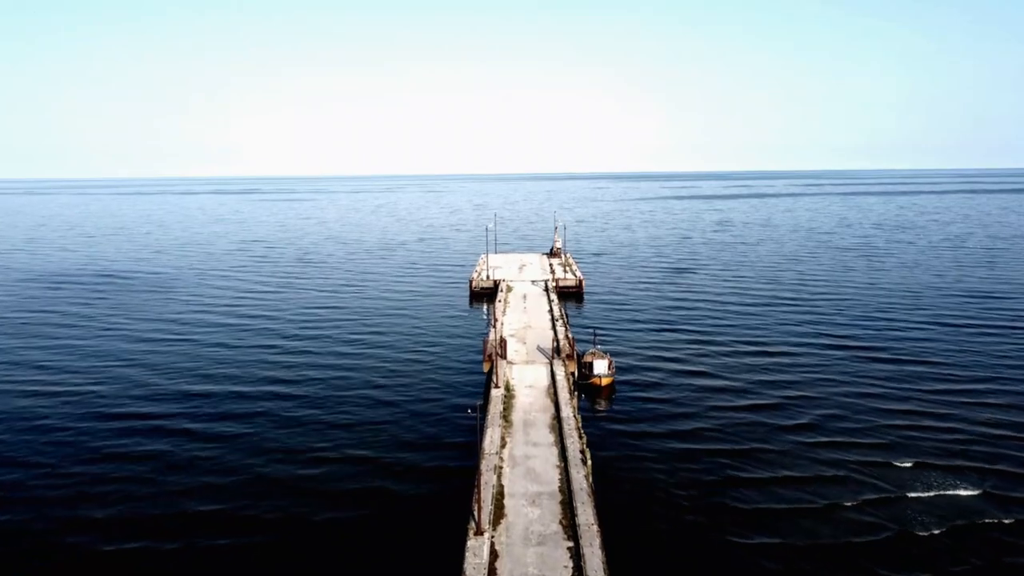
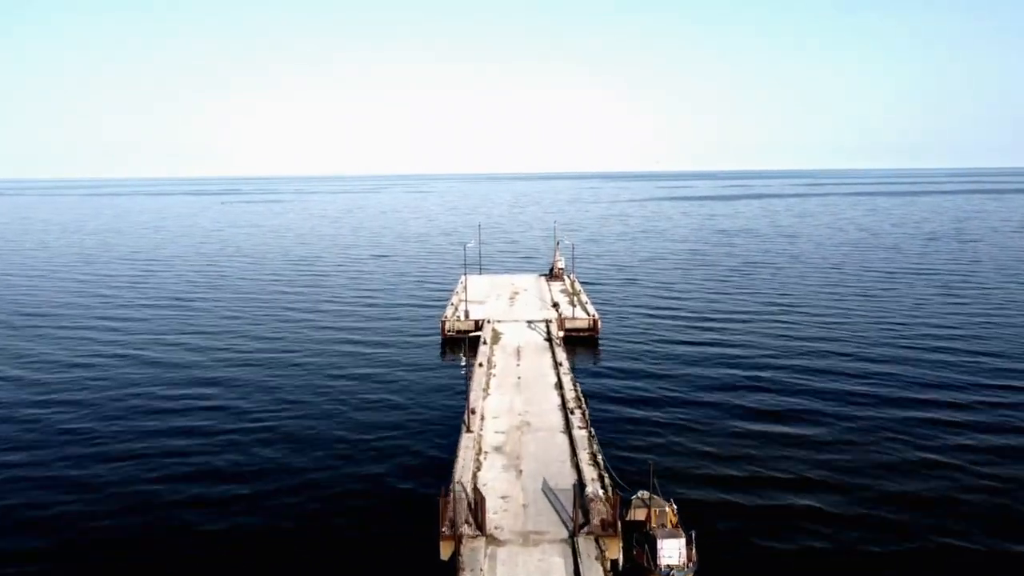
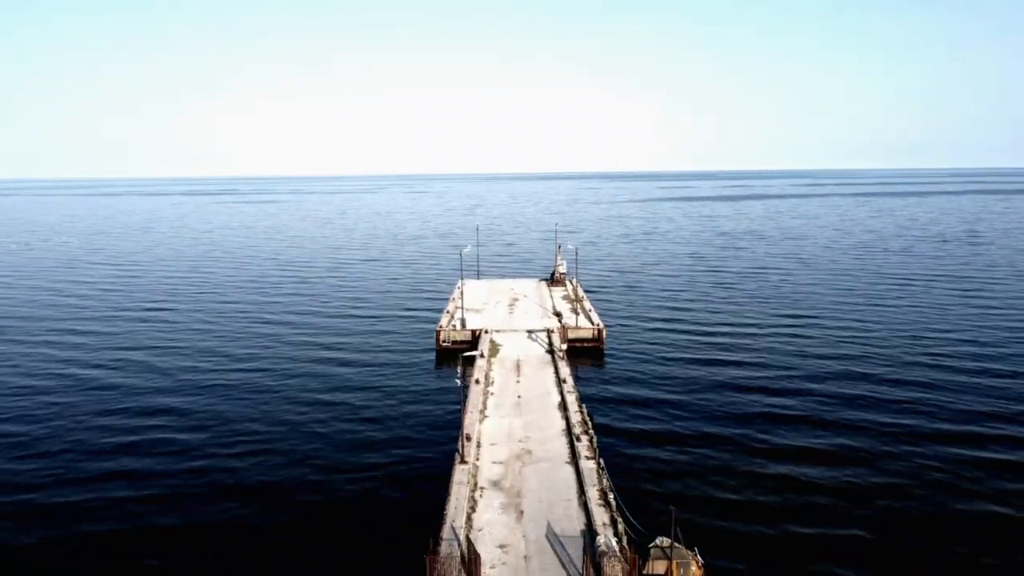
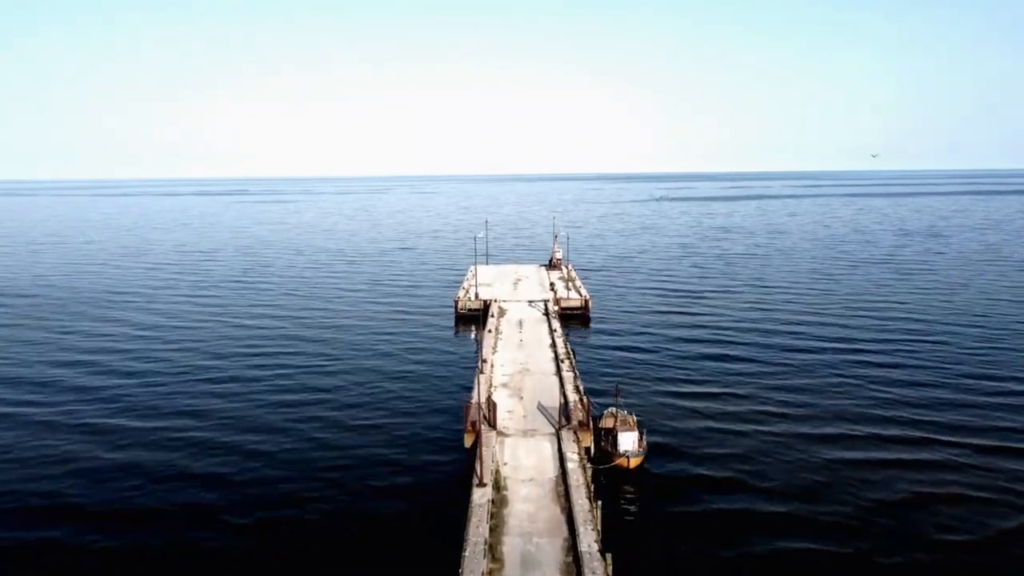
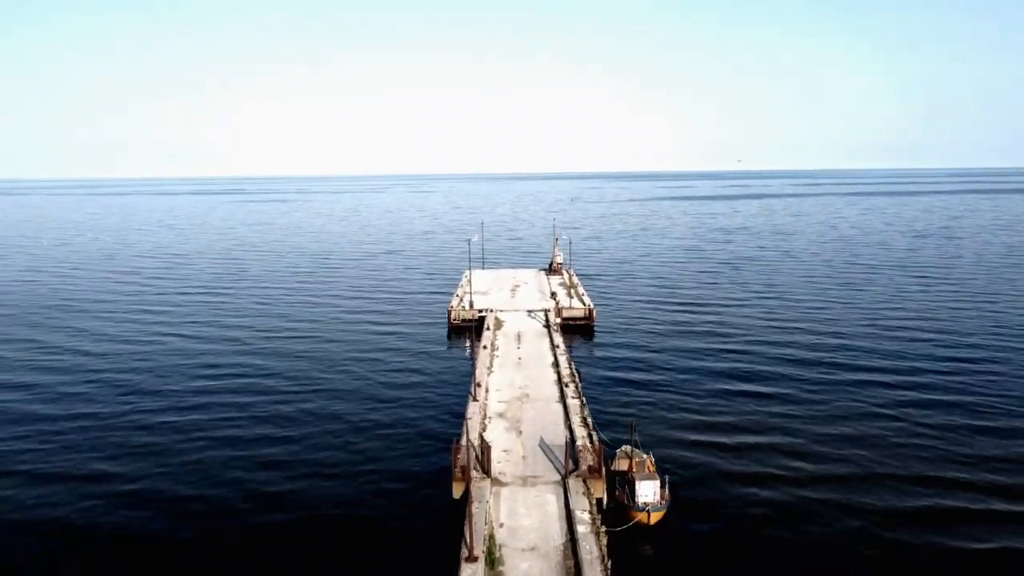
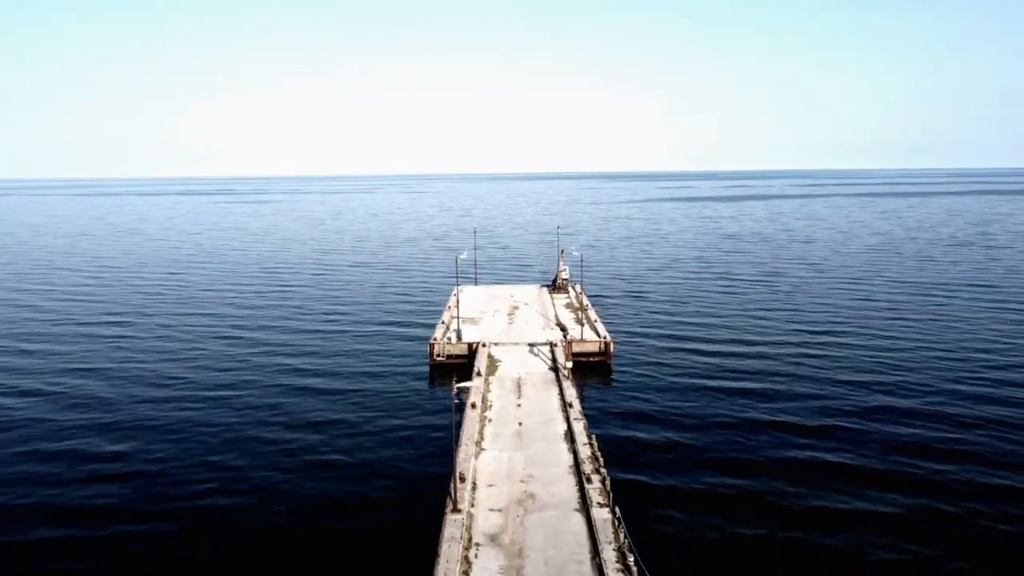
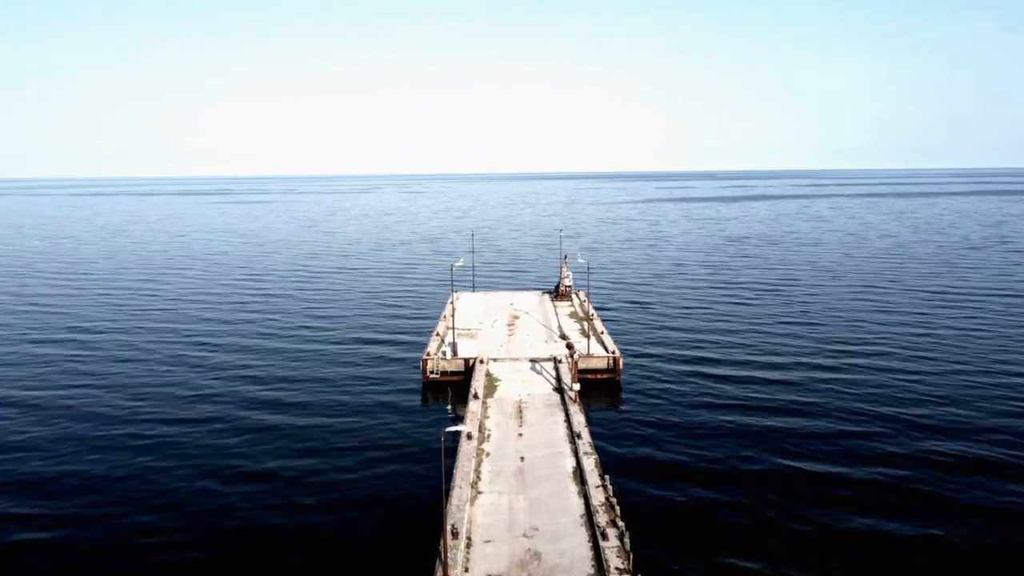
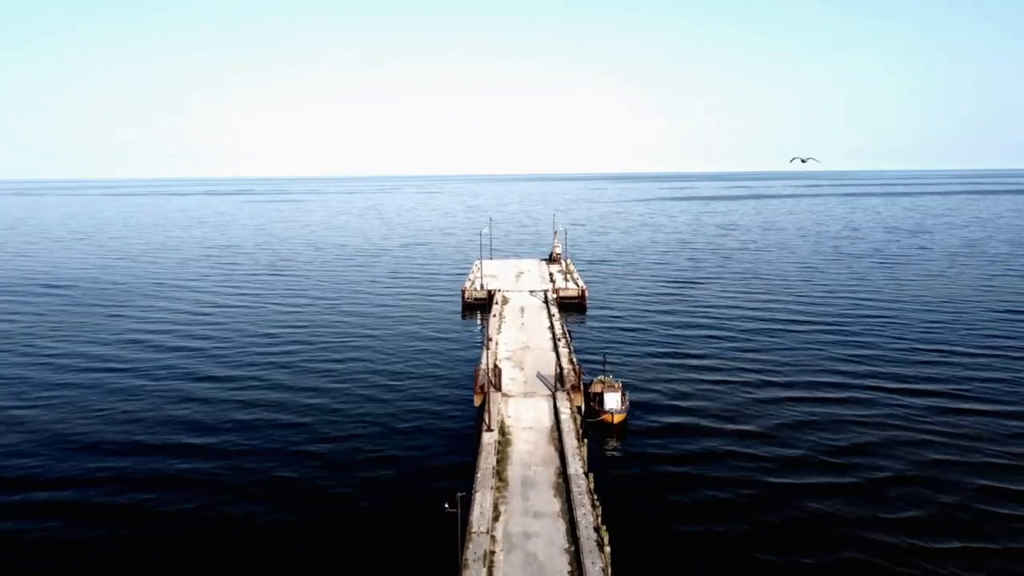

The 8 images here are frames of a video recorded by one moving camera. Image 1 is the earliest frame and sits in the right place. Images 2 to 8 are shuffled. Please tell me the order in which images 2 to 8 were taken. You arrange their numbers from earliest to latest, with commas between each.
8, 4, 5, 2, 3, 6, 7
